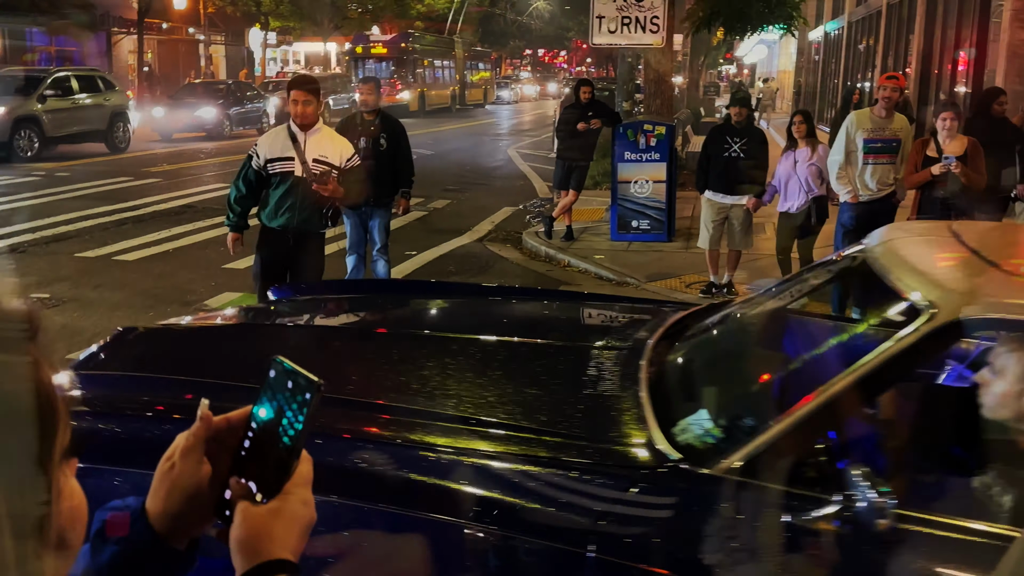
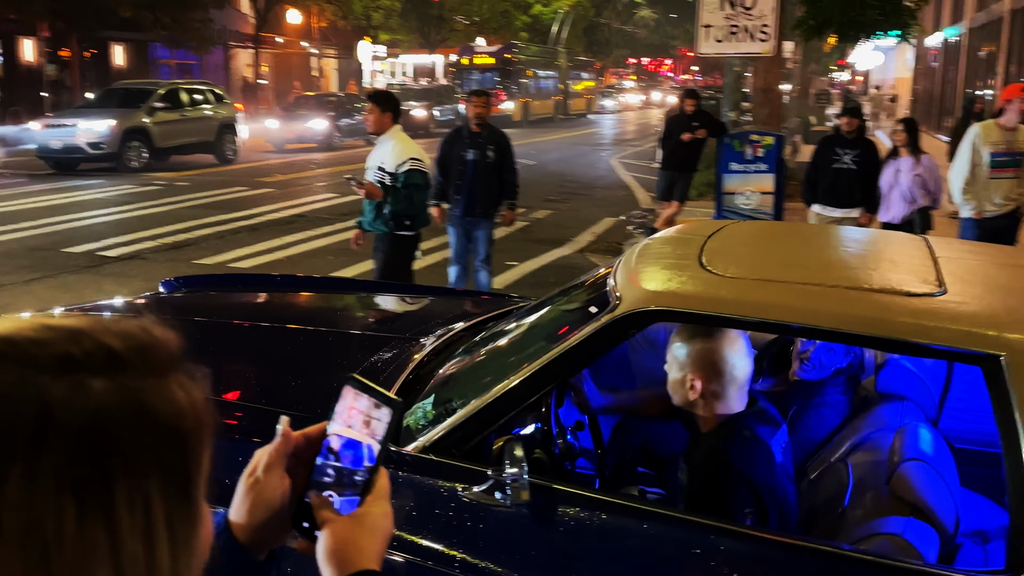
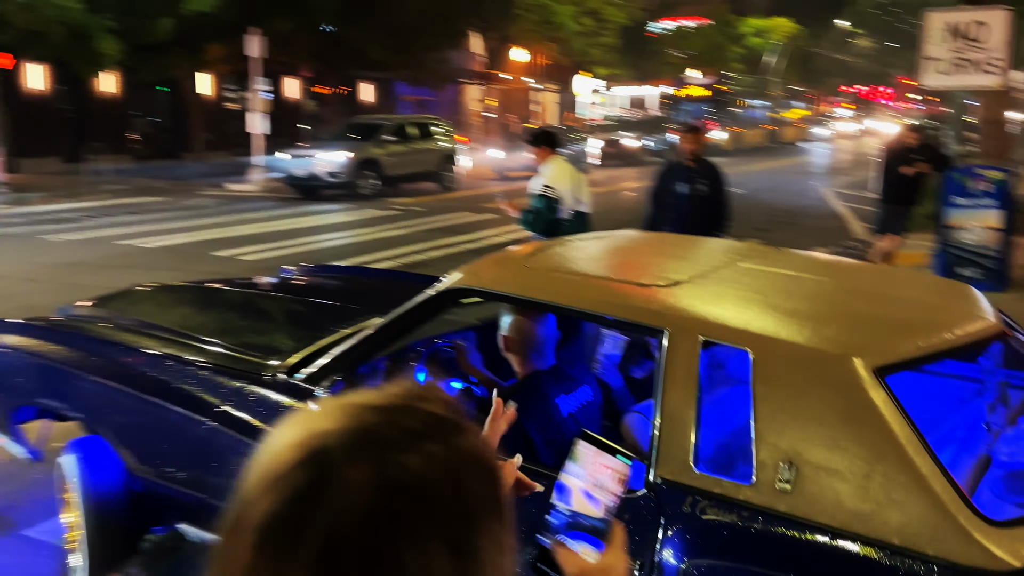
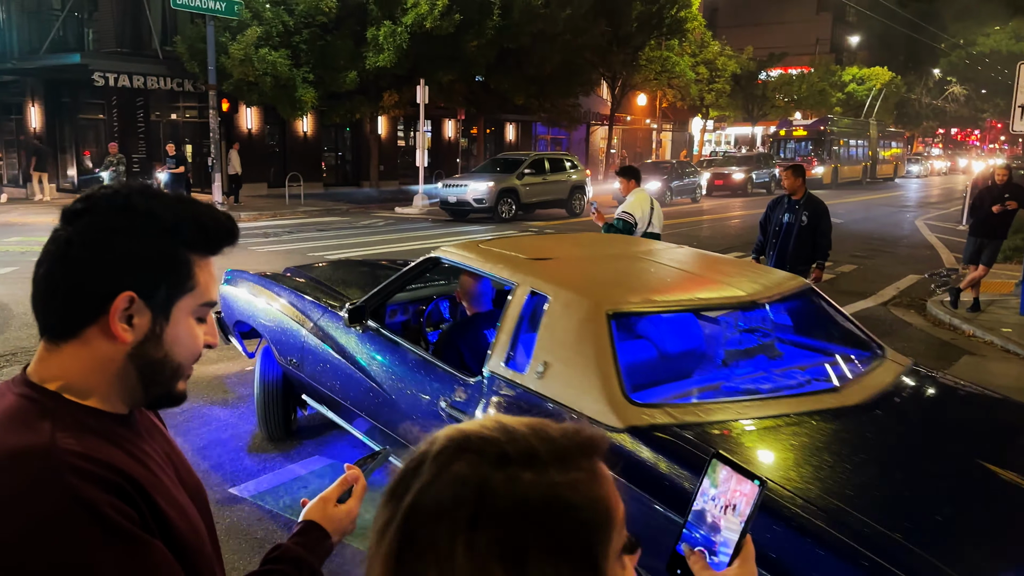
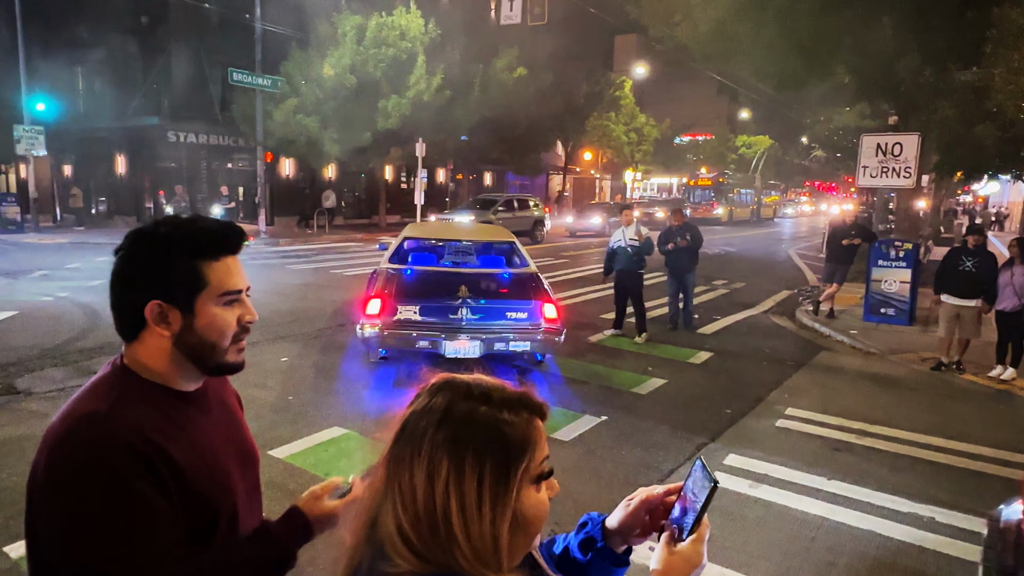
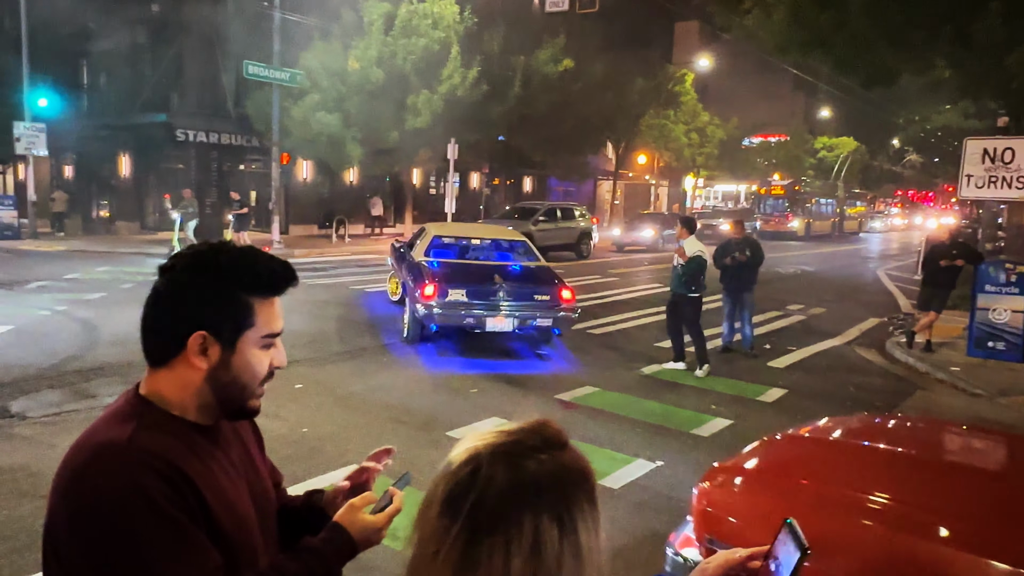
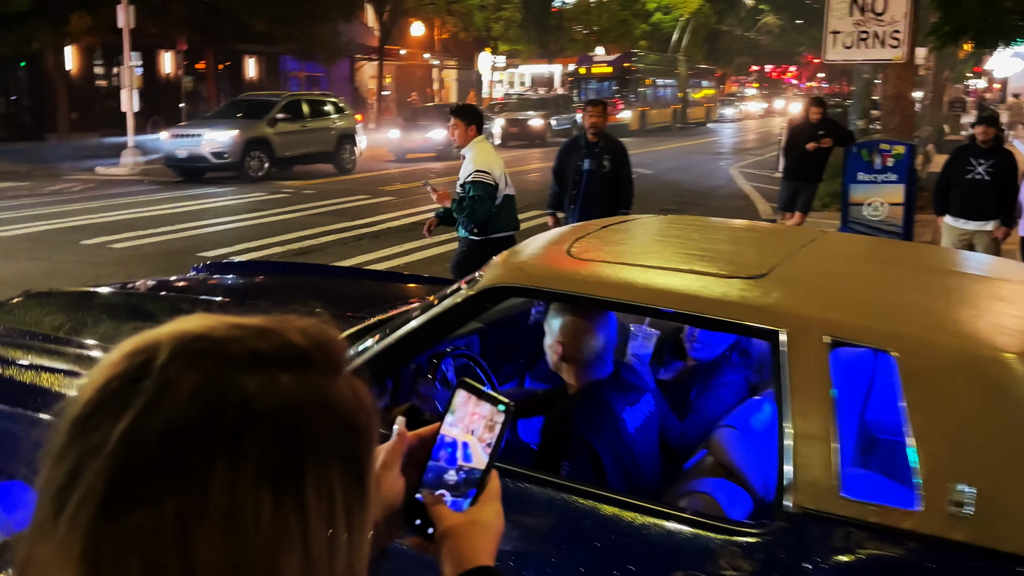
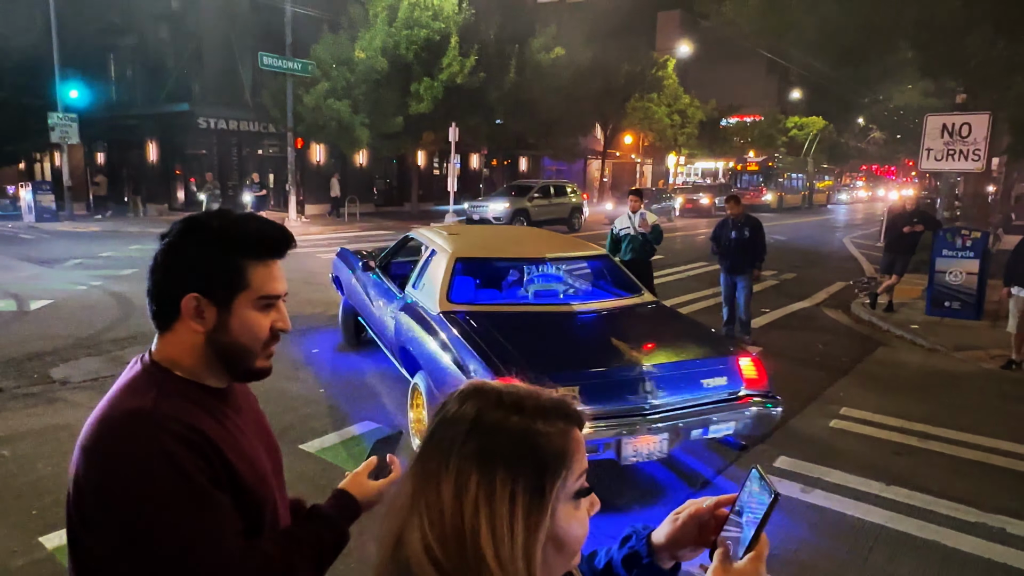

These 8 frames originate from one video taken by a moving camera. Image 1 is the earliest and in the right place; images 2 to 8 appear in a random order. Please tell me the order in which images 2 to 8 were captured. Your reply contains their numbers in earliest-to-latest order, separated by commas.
2, 7, 3, 4, 8, 5, 6
